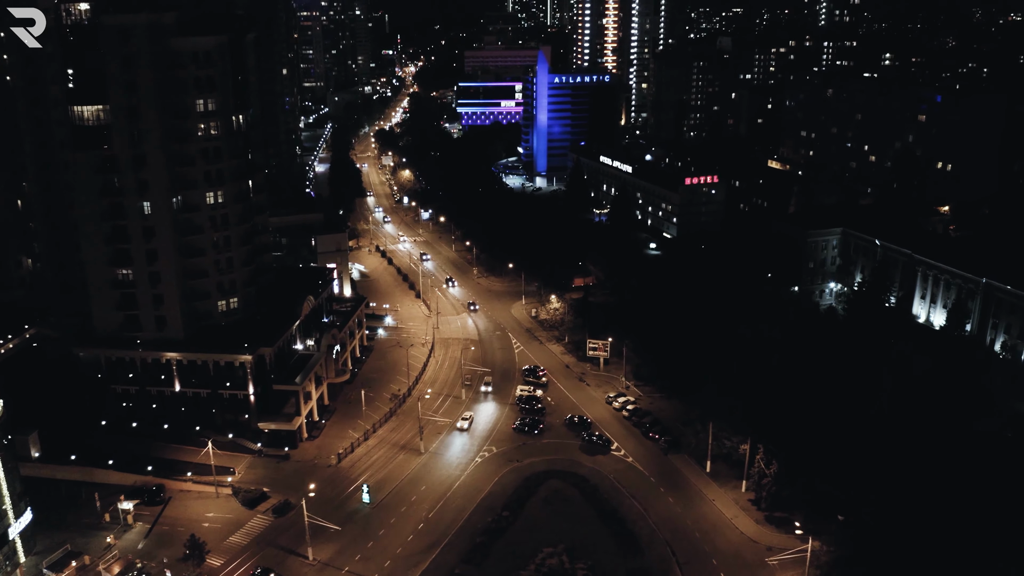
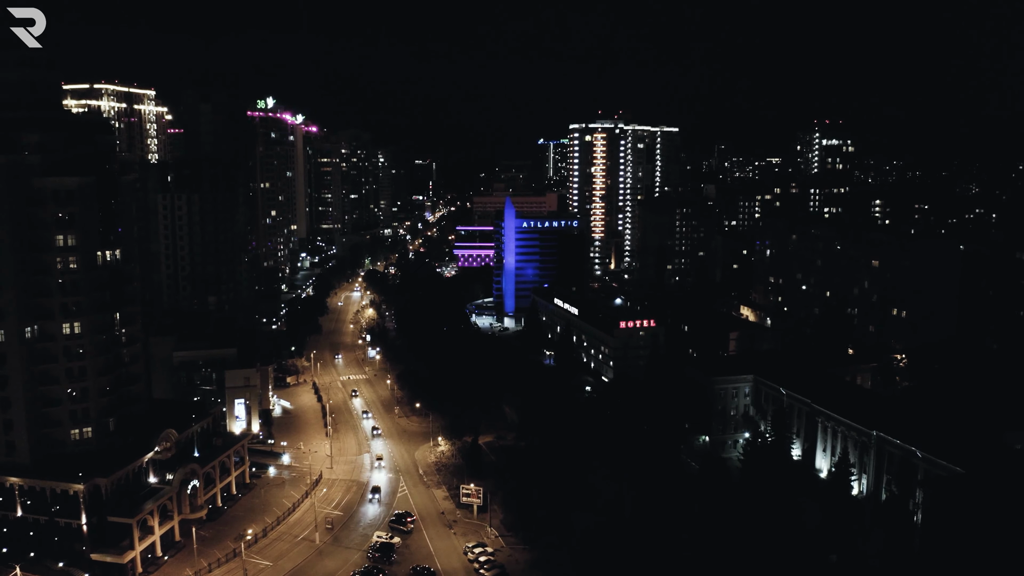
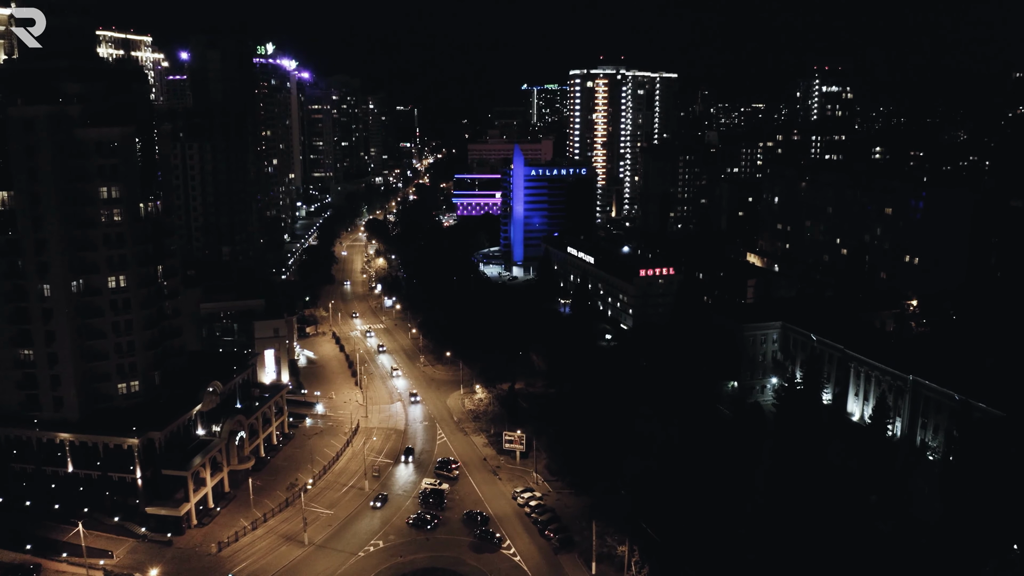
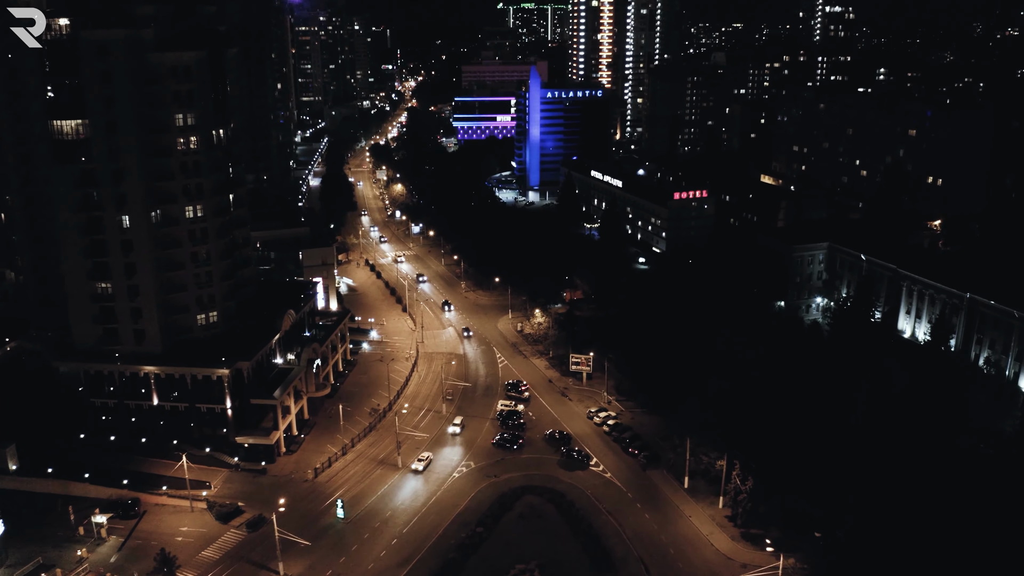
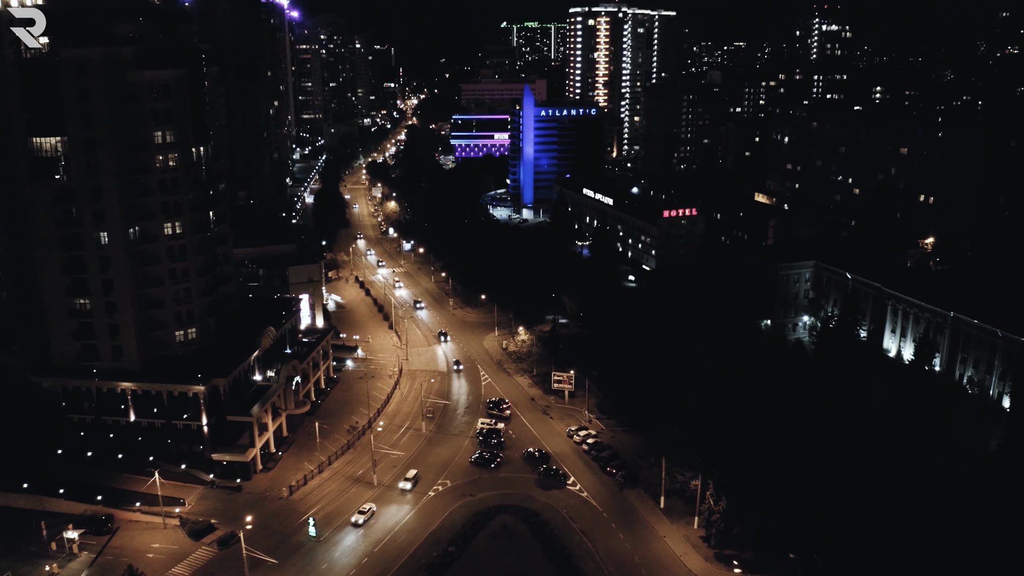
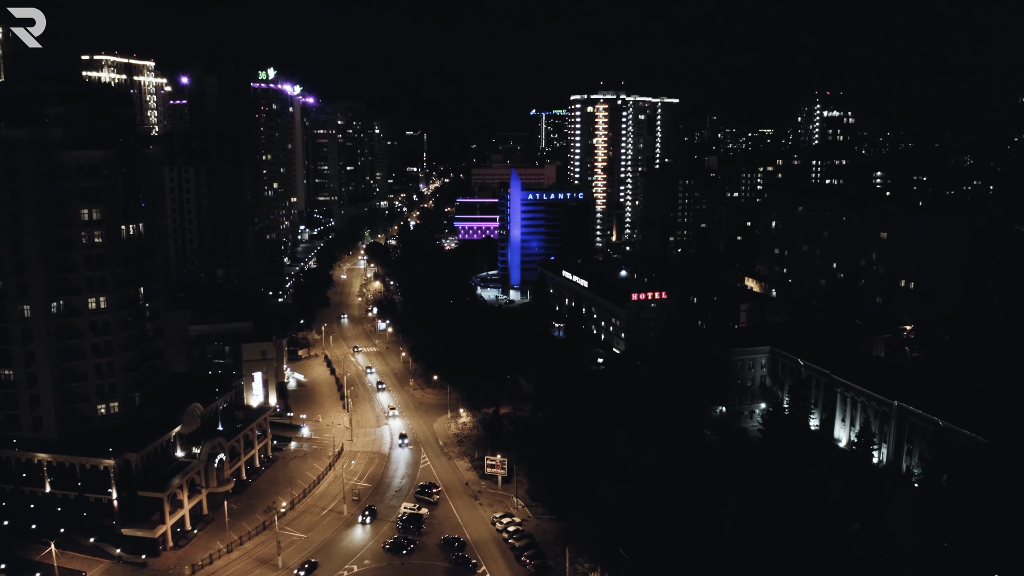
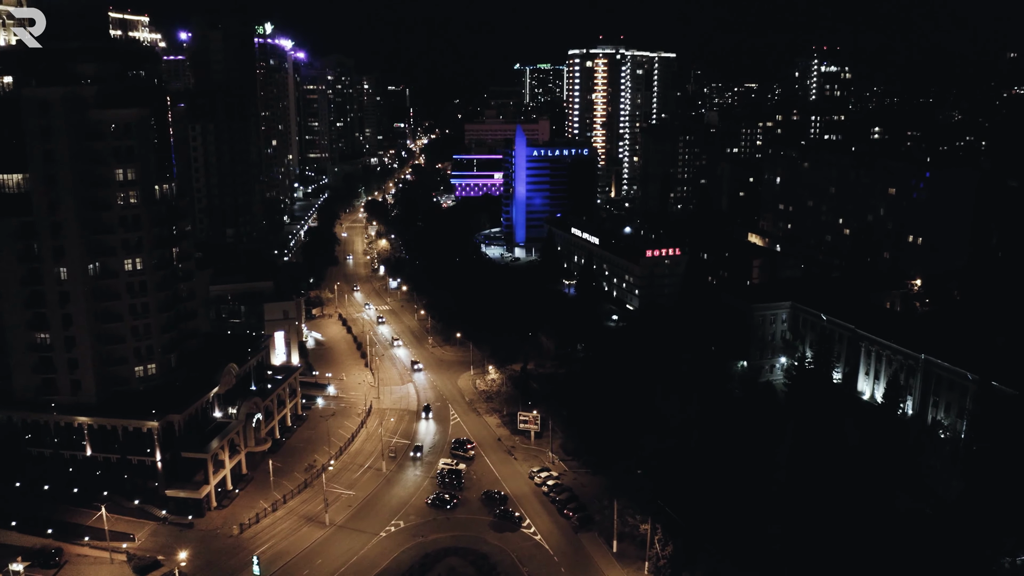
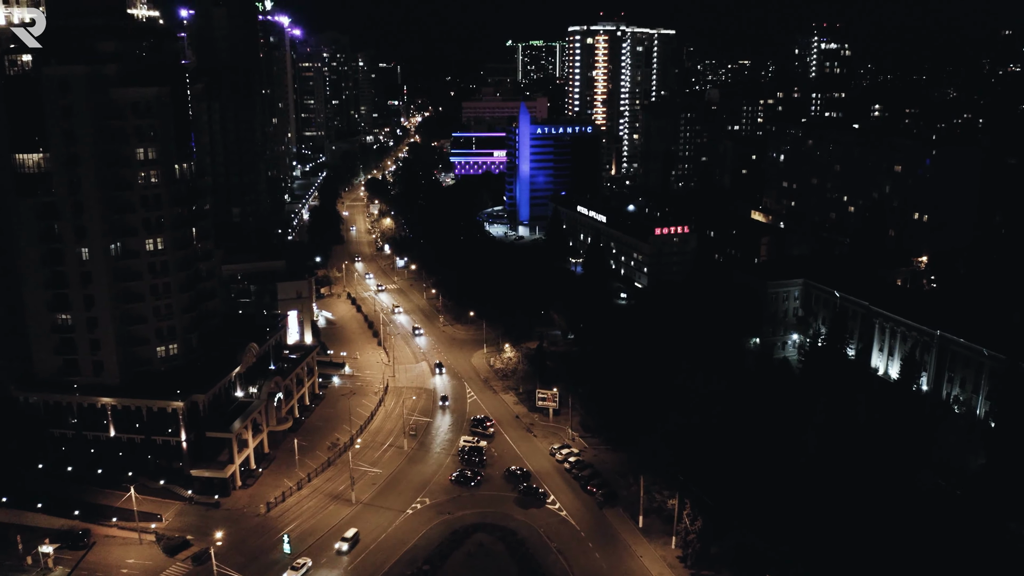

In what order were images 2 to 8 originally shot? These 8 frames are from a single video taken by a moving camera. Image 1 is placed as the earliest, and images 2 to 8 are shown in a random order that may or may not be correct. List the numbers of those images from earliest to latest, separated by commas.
4, 5, 8, 7, 3, 6, 2
